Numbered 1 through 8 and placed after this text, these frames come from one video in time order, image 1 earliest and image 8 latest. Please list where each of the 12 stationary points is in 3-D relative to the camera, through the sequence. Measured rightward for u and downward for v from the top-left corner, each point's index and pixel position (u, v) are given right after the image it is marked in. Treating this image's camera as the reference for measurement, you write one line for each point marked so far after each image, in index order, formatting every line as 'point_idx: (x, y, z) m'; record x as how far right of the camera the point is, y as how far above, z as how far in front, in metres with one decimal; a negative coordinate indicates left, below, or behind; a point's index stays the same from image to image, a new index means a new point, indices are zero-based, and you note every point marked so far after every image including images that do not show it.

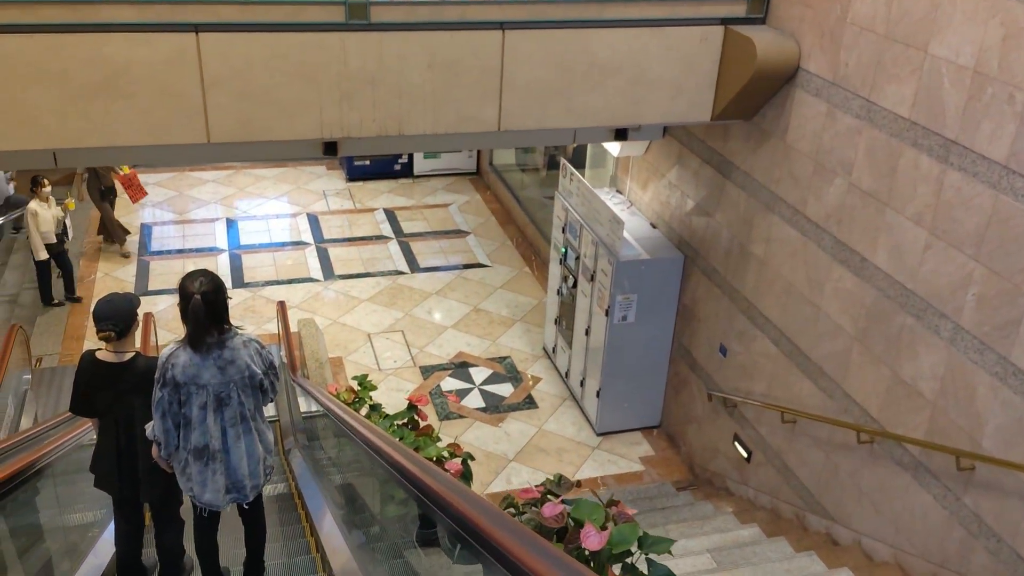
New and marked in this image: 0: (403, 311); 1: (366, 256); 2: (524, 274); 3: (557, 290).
0: (-1.1, -0.2, +9.0) m
1: (-1.7, +0.4, +10.0) m
2: (+0.1, +0.2, +9.8) m
3: (+0.4, 0.0, +7.9) m
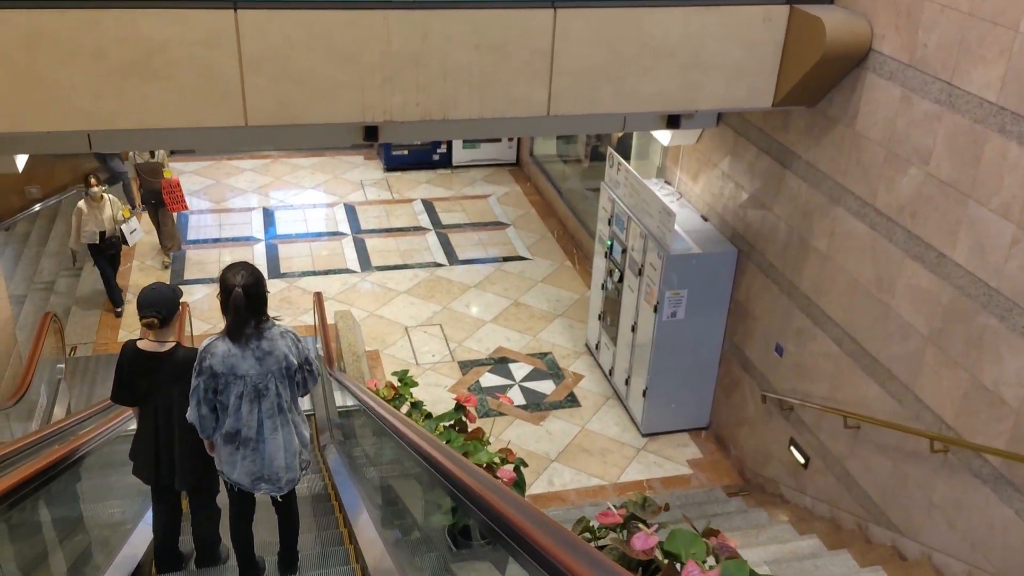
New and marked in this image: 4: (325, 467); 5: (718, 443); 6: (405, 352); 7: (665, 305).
0: (-0.7, -0.2, +8.7) m
1: (-1.2, +0.5, +9.8) m
2: (+0.6, +0.2, +9.5) m
3: (+0.8, 0.0, +7.6) m
4: (-1.3, -1.3, +6.3) m
5: (+1.6, -1.2, +6.9) m
6: (-1.0, -0.6, +7.9) m
7: (+1.1, -0.1, +6.4) m
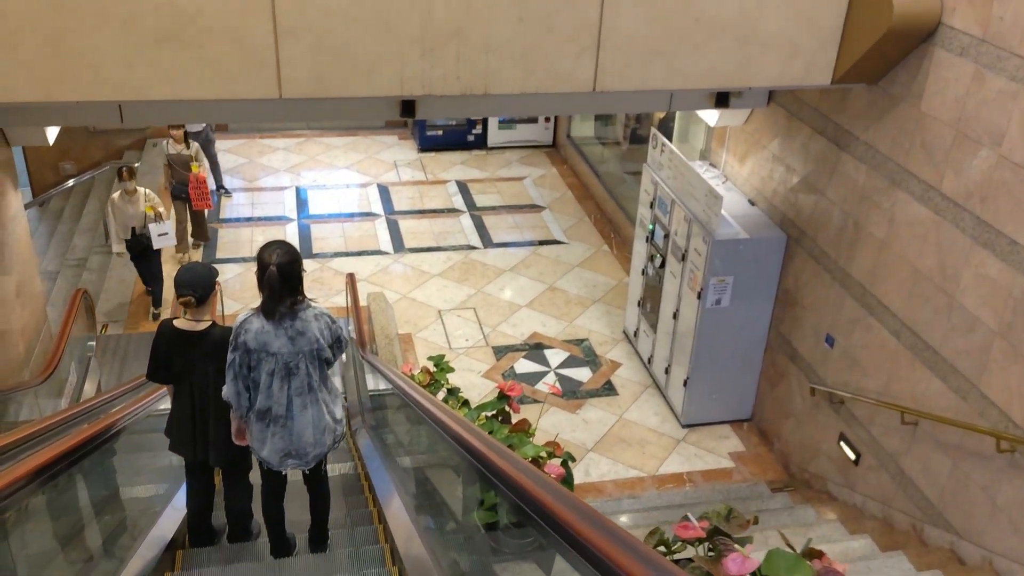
0: (-0.4, 0.0, +8.5) m
1: (-0.8, +0.6, +9.6) m
2: (+1.0, +0.4, +9.3) m
3: (+1.1, +0.1, +7.4) m
4: (-1.1, -1.1, +6.1) m
5: (+1.9, -1.1, +6.7) m
6: (-0.7, -0.4, +7.7) m
7: (+1.4, 0.0, +6.2) m
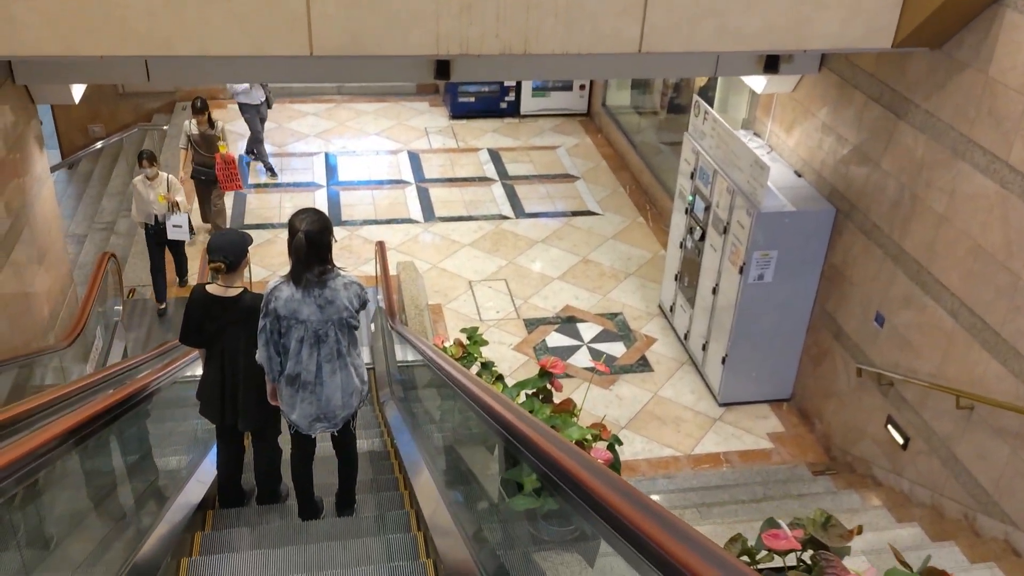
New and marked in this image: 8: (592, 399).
0: (0.0, +0.3, +8.3) m
1: (-0.5, +1.0, +9.4) m
2: (+1.3, +0.7, +9.1) m
3: (+1.4, +0.4, +7.2) m
4: (-0.9, -0.9, +6.0) m
5: (+2.1, -0.9, +6.5) m
6: (-0.4, -0.2, +7.6) m
7: (+1.6, +0.1, +5.9) m
8: (+0.6, -0.8, +6.5) m
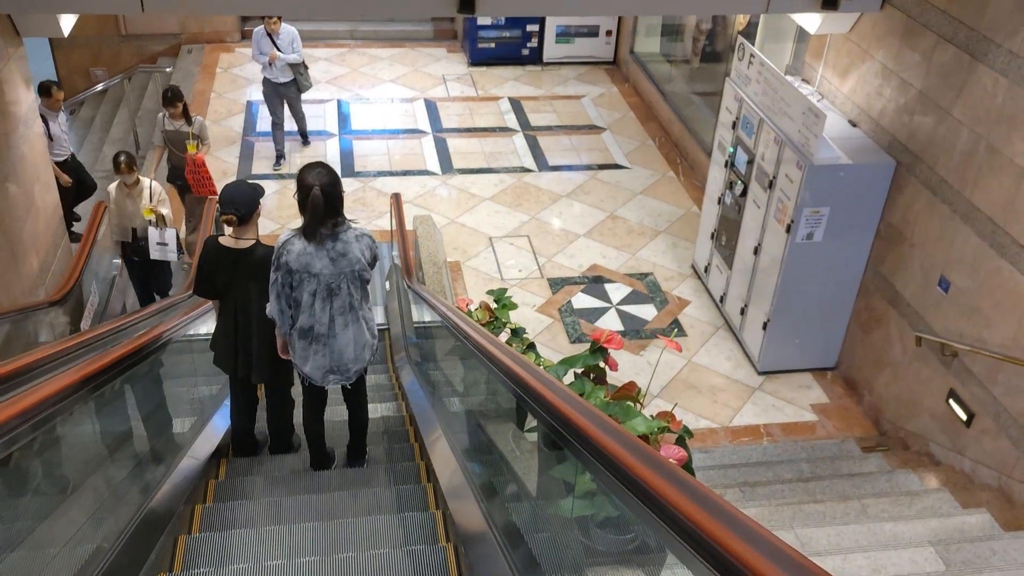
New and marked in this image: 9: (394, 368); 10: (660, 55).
0: (+0.2, +0.7, +7.9) m
1: (-0.2, +1.4, +8.9) m
2: (+1.5, +1.1, +8.5) m
3: (+1.6, +0.7, +6.6) m
4: (-0.7, -0.6, +5.6) m
5: (+2.3, -0.7, +6.0) m
6: (-0.2, +0.2, +7.1) m
7: (+1.8, +0.4, +5.4) m
8: (+0.8, -0.5, +6.1) m
9: (-0.8, -0.5, +5.8) m
10: (+1.7, +2.6, +9.8) m
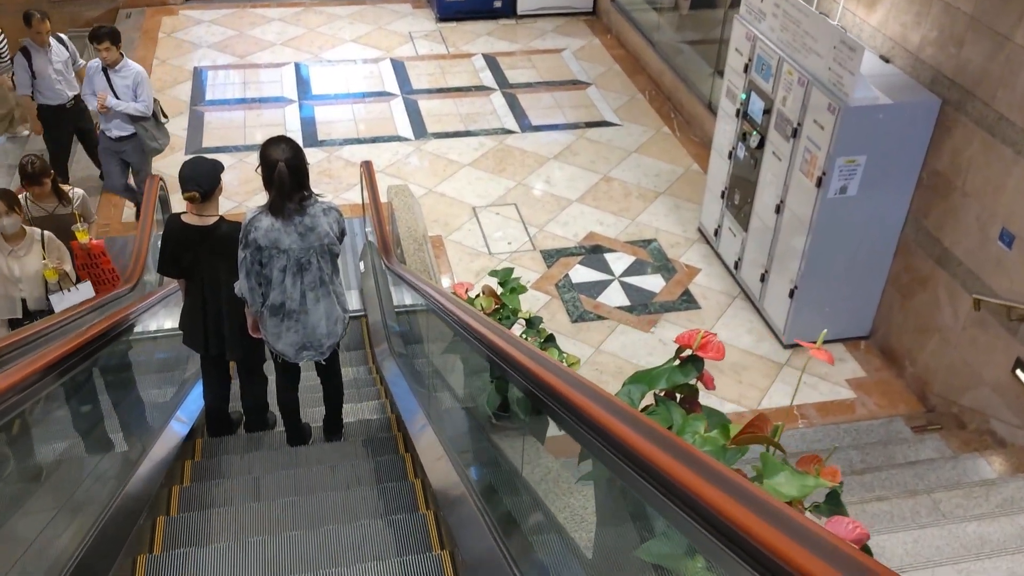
0: (0.0, +0.9, +7.1) m
1: (-0.4, +1.6, +8.1) m
2: (+1.3, +1.4, +7.8) m
3: (+1.5, +0.9, +5.9) m
4: (-0.7, -0.5, +4.9) m
5: (+2.3, -0.4, +5.4) m
6: (-0.3, +0.4, +6.4) m
7: (+1.8, +0.6, +4.8) m
8: (+0.7, -0.4, +5.4) m
9: (-0.8, -0.4, +5.1) m
10: (+1.4, +3.0, +9.0) m
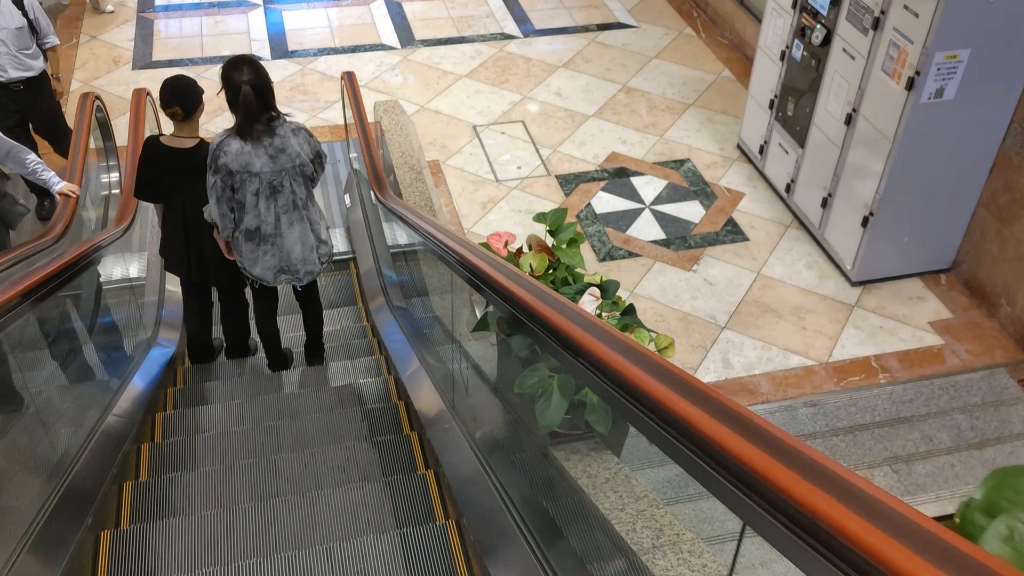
0: (+0.1, +1.4, +6.1) m
1: (-0.4, +2.2, +7.1) m
2: (+1.4, +2.0, +6.8) m
3: (+1.5, +1.3, +5.0) m
4: (-0.6, -0.3, +4.0) m
5: (+2.4, 0.0, +4.5) m
6: (-0.2, +0.8, +5.4) m
7: (+1.8, +0.9, +3.8) m
8: (+0.8, 0.0, +4.6) m
9: (-0.7, -0.1, +4.2) m
10: (+1.3, +3.6, +7.8) m
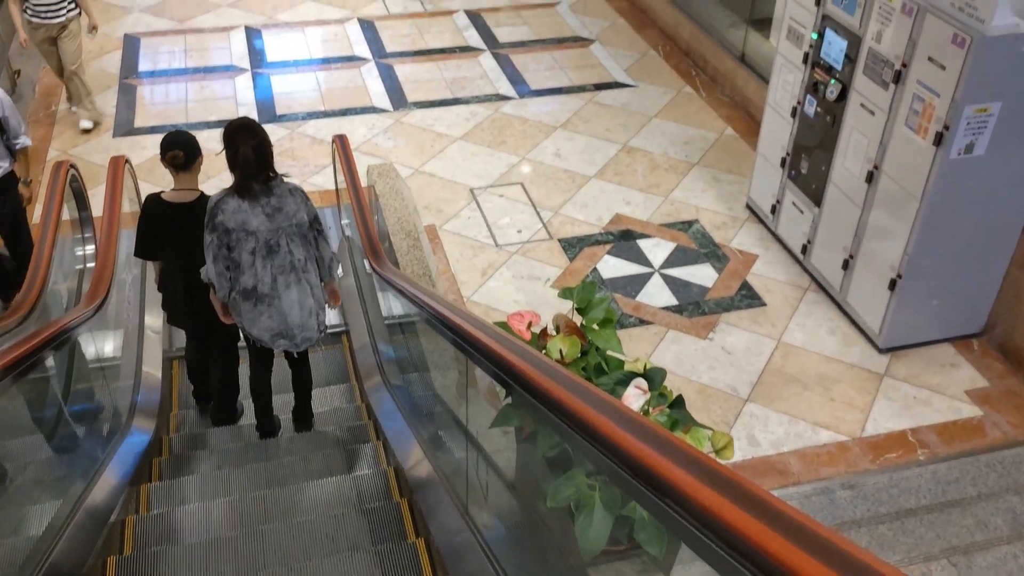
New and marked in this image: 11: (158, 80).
0: (0.0, +0.9, +5.9) m
1: (-0.5, +1.7, +6.9) m
2: (+1.3, +1.5, +6.6) m
3: (+1.5, +1.0, +4.8) m
4: (-0.6, -0.6, +3.7) m
5: (+2.4, -0.3, +4.3) m
6: (-0.2, +0.4, +5.1) m
7: (+1.9, +0.6, +3.6) m
8: (+0.9, -0.3, +4.3) m
9: (-0.7, -0.5, +3.9) m
10: (+1.2, +3.1, +7.8) m
11: (-2.7, +1.6, +6.7) m
